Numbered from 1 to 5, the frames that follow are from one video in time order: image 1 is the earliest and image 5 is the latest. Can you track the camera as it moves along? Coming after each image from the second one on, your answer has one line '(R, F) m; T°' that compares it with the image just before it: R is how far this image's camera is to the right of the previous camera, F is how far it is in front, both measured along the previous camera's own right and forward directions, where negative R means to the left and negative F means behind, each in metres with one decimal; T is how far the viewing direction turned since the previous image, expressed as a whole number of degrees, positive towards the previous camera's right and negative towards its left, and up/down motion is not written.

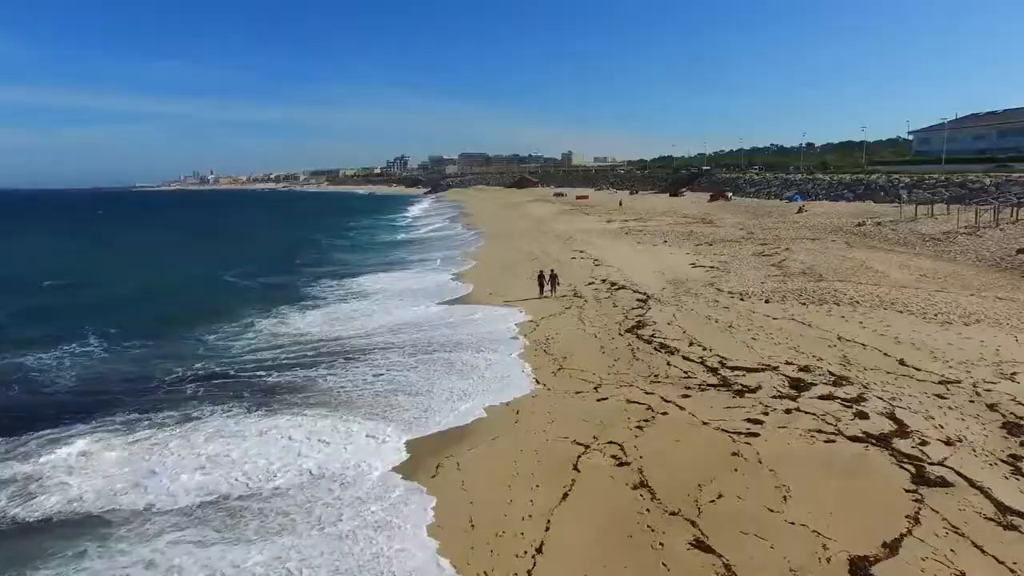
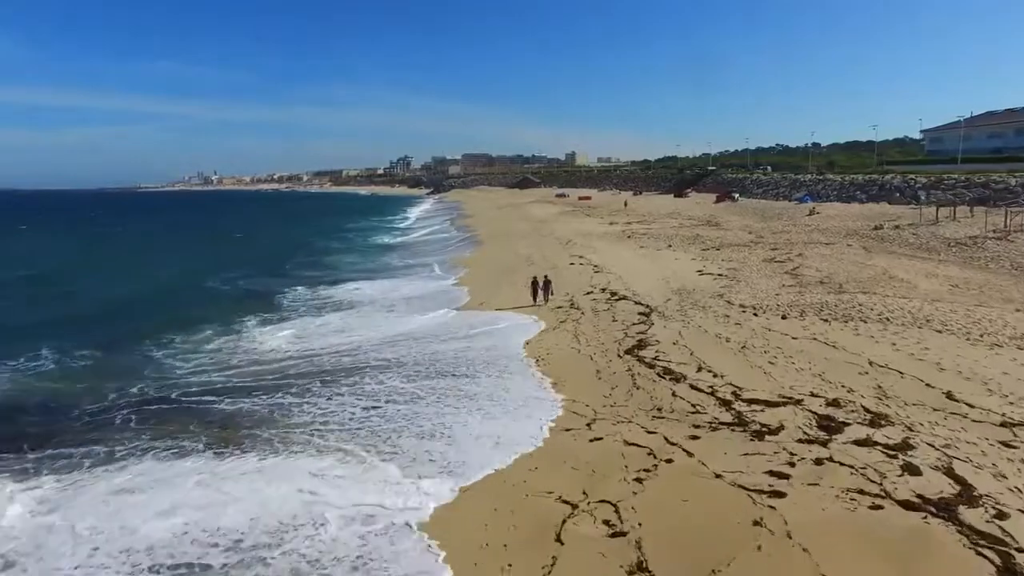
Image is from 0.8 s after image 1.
(+0.3, +1.6) m; 0°
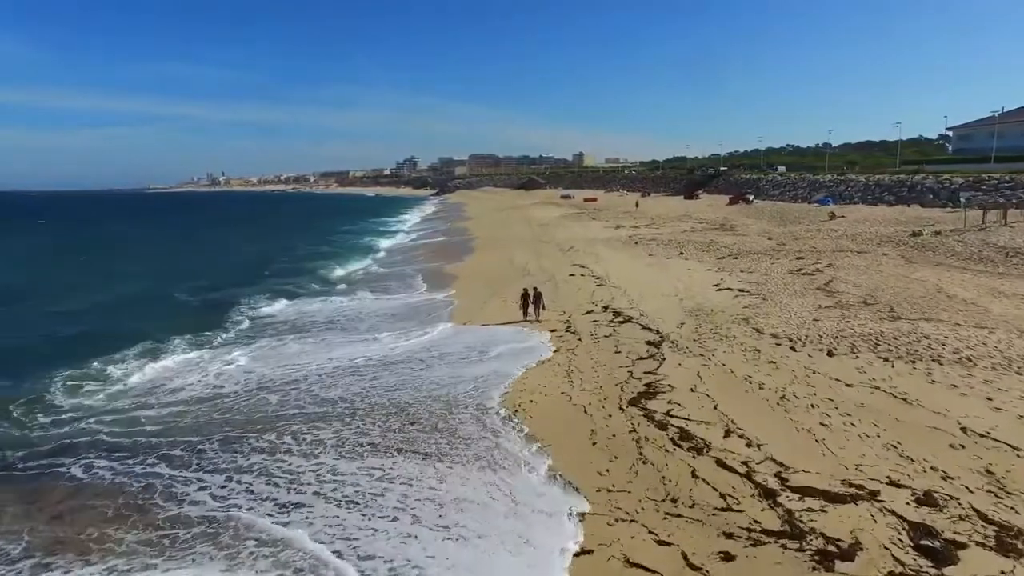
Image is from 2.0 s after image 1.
(+0.4, +2.8) m; -1°
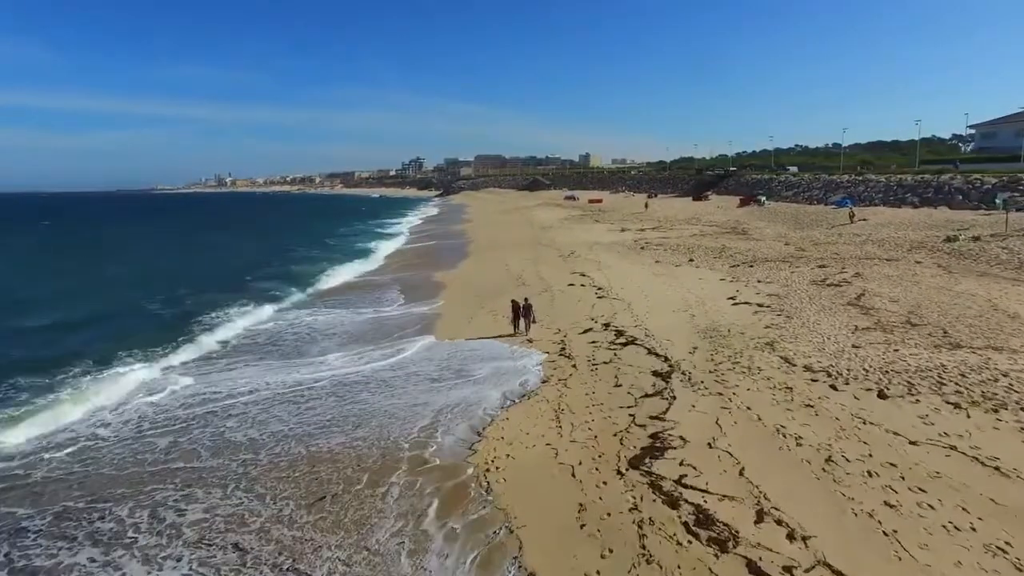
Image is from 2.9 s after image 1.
(+0.3, +2.1) m; 0°
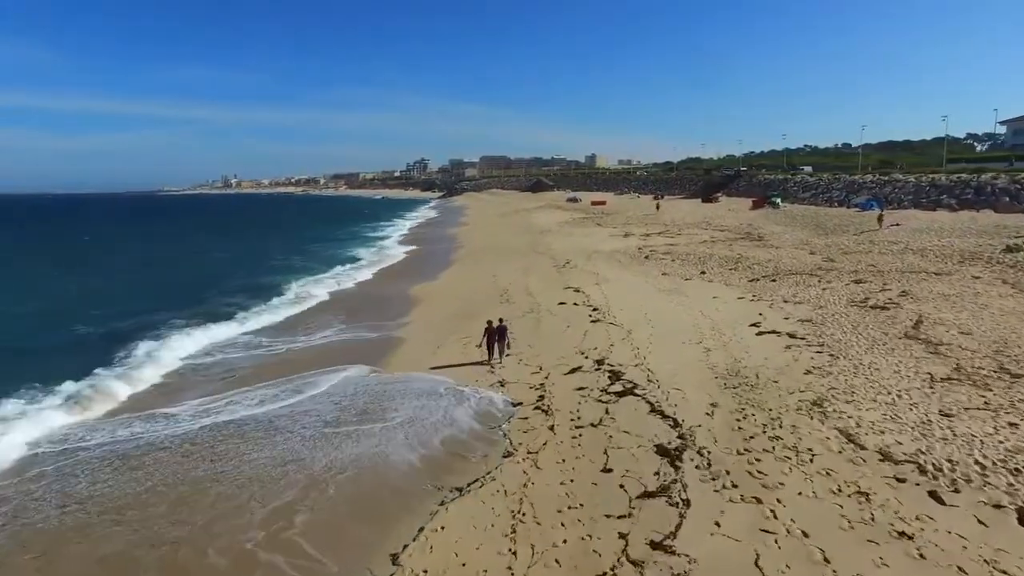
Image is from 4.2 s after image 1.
(+0.5, +3.2) m; 0°
